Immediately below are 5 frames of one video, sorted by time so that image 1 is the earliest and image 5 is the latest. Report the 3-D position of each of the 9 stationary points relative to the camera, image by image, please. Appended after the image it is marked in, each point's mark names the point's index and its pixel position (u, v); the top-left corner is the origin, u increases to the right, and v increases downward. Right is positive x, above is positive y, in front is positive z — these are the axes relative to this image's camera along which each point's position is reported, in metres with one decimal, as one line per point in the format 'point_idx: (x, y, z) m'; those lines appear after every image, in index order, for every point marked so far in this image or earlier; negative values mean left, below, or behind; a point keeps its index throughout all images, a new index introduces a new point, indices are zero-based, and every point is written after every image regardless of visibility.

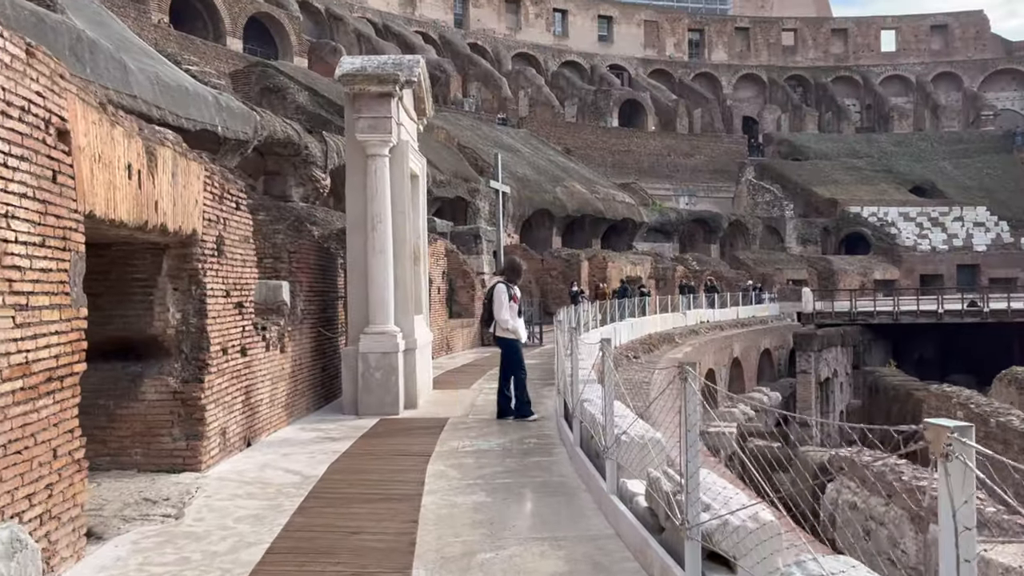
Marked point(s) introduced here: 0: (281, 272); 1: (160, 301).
0: (-2.3, +0.2, +8.6) m
1: (-2.4, -0.1, +5.7) m
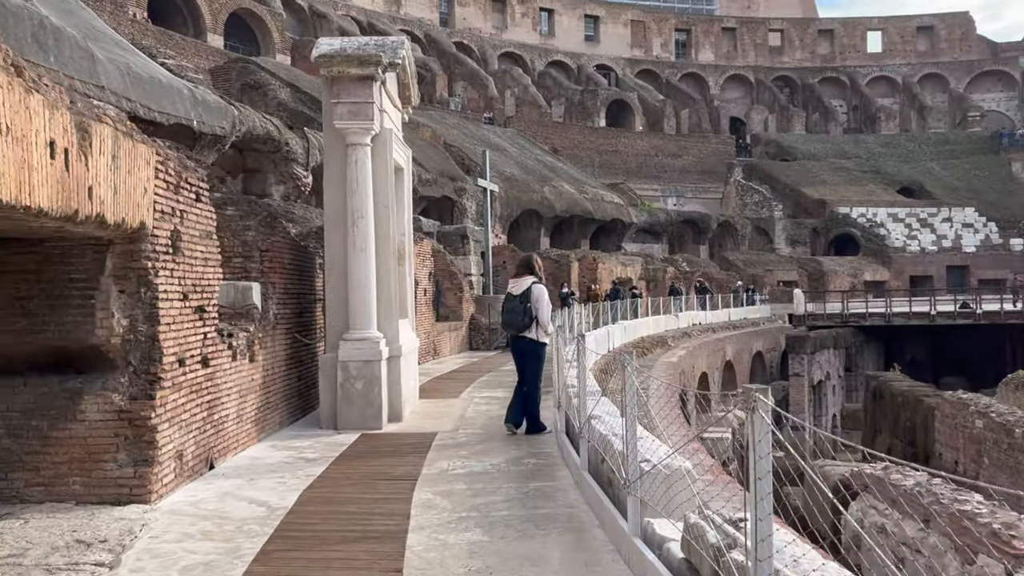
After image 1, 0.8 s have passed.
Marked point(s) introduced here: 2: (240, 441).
0: (-2.4, +0.1, +7.9) m
1: (-2.4, -0.1, +5.0) m
2: (-2.1, -1.2, +6.7) m
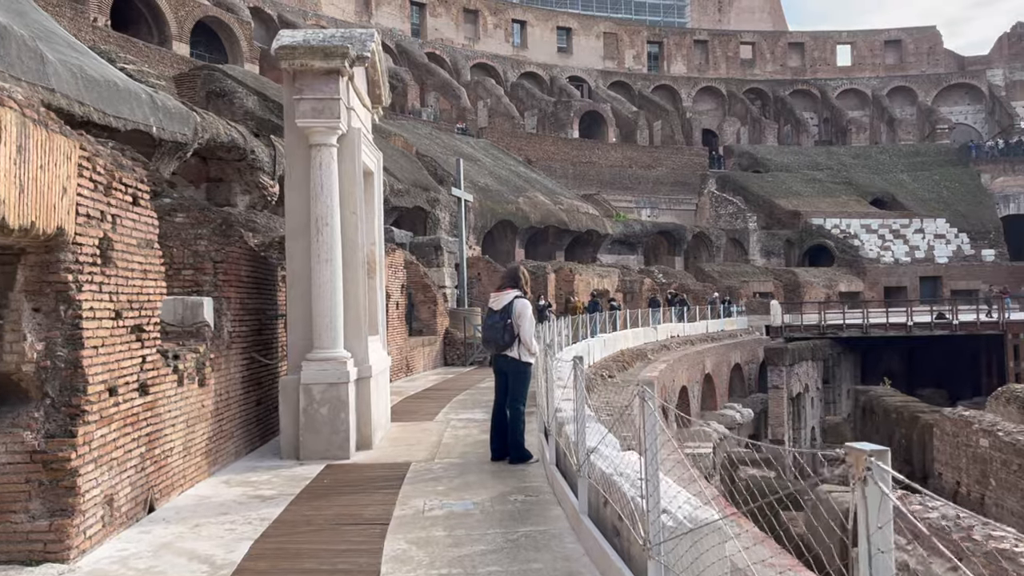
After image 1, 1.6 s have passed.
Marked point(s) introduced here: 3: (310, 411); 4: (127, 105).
0: (-2.6, 0.0, +7.1) m
1: (-2.5, -0.2, +4.2) m
2: (-2.3, -1.3, +5.9) m
3: (-1.7, -1.0, +7.2) m
4: (-5.3, +2.5, +11.8) m
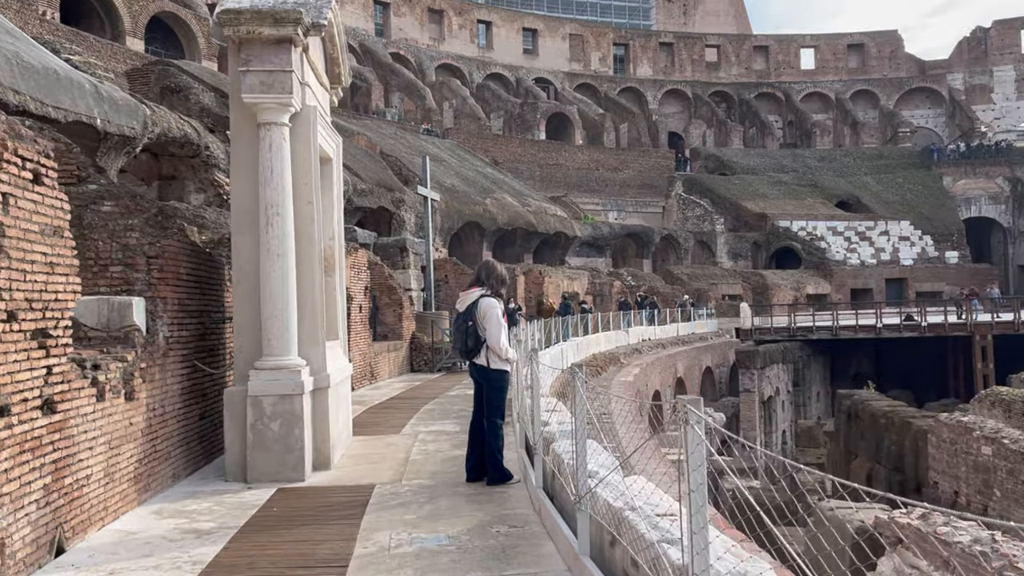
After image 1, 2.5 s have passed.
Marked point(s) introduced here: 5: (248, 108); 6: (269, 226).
0: (-2.7, 0.0, +6.2) m
1: (-2.5, -0.2, +3.3) m
2: (-2.4, -1.3, +5.0) m
3: (-1.9, -1.0, +6.3) m
4: (-5.7, +2.5, +10.8) m
5: (-2.0, +1.4, +6.5) m
6: (-1.8, +0.5, +6.4) m
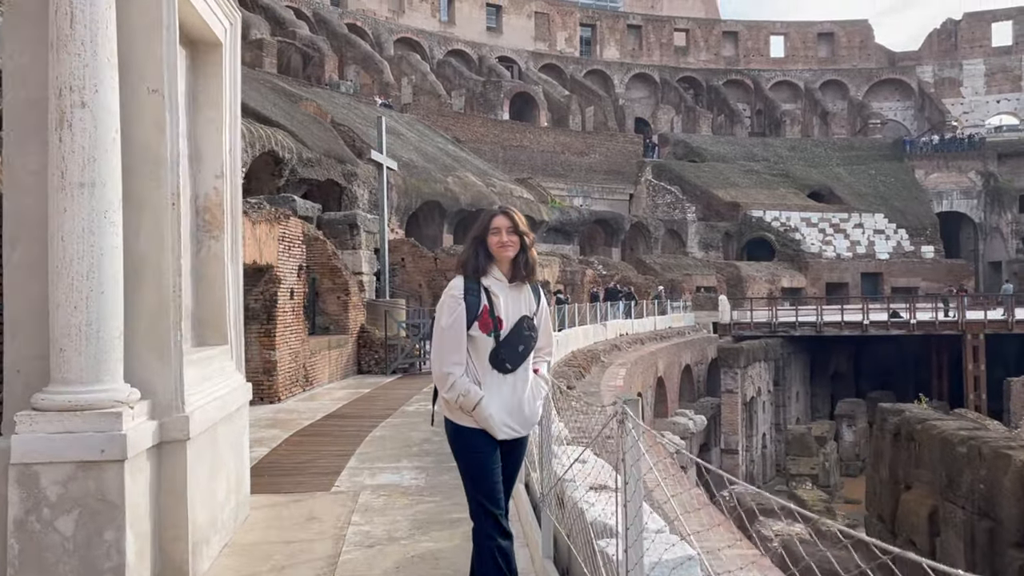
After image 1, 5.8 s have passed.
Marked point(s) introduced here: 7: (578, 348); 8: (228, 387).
0: (-2.6, +0.2, +3.0) m
1: (-2.2, 0.0, +0.1) m
2: (-2.2, -1.2, +1.9) m
3: (-1.8, -0.9, +3.2) m
4: (-5.7, +2.8, +7.4) m
5: (-1.9, +1.5, +3.4) m
6: (-1.7, +0.6, +3.2) m
7: (+1.6, -1.3, +19.2) m
8: (-1.5, -0.5, +4.5) m
